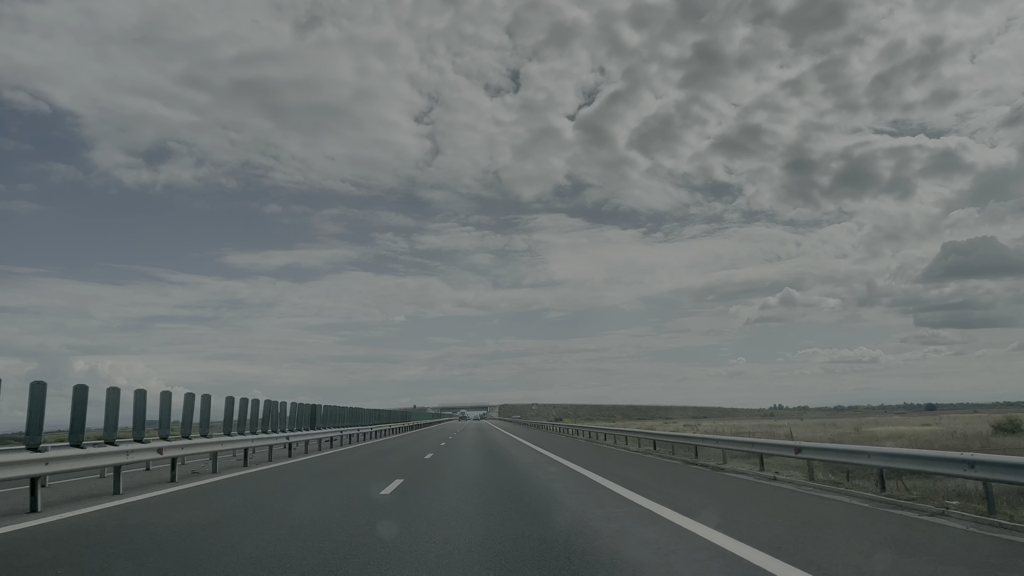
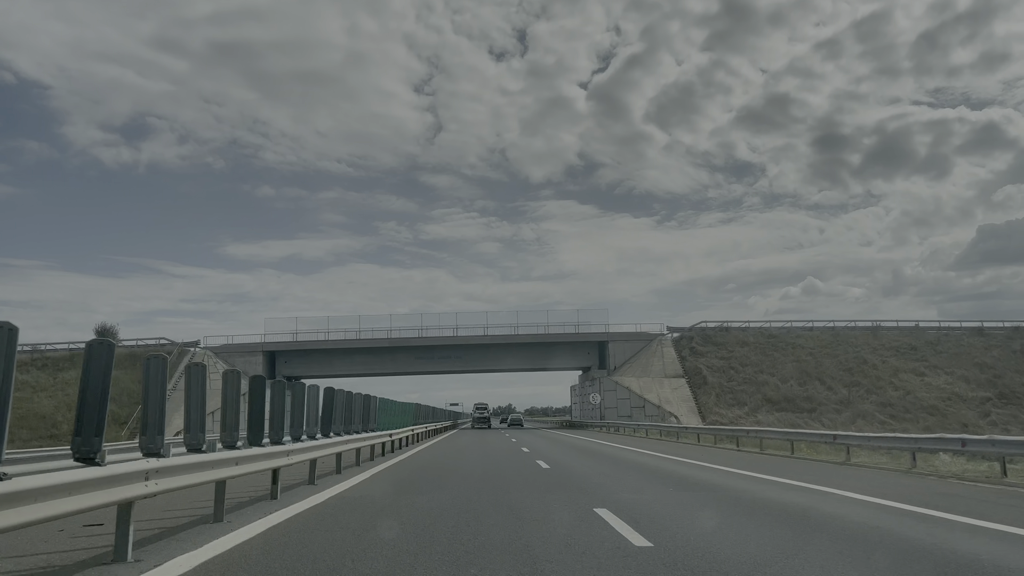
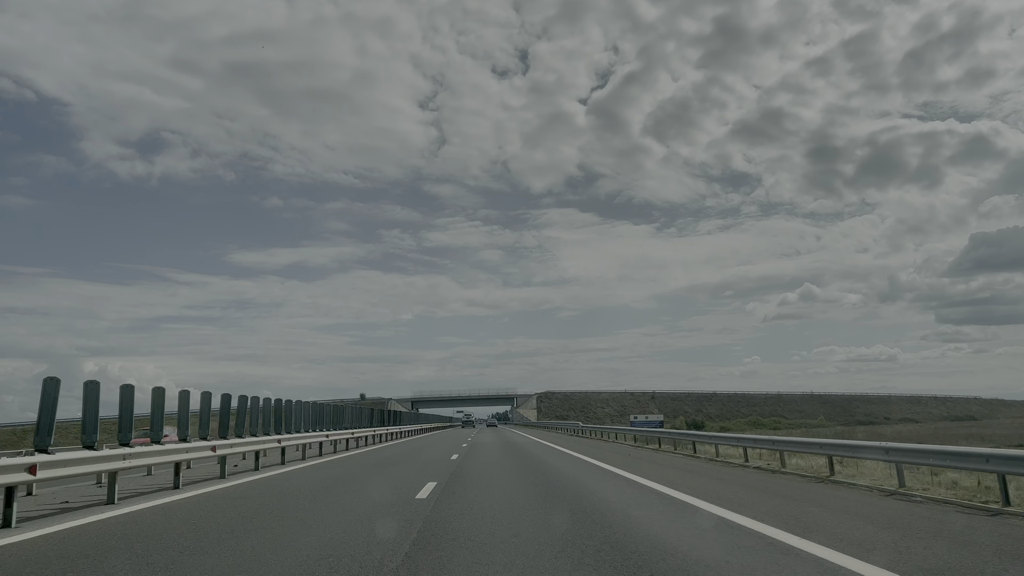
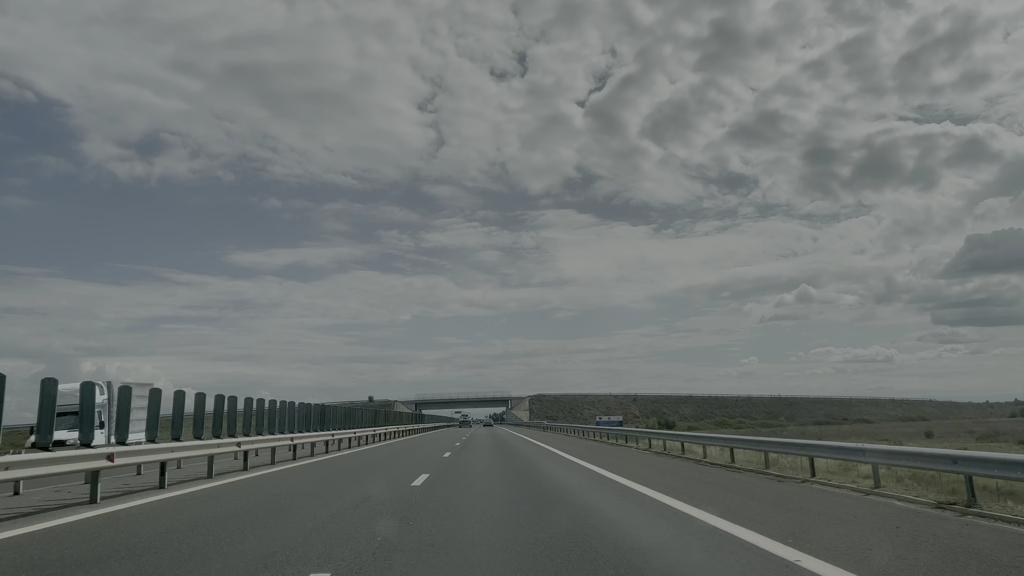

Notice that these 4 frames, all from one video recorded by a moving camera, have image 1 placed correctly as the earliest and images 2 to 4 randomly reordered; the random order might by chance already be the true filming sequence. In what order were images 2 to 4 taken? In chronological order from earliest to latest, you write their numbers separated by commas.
4, 3, 2
